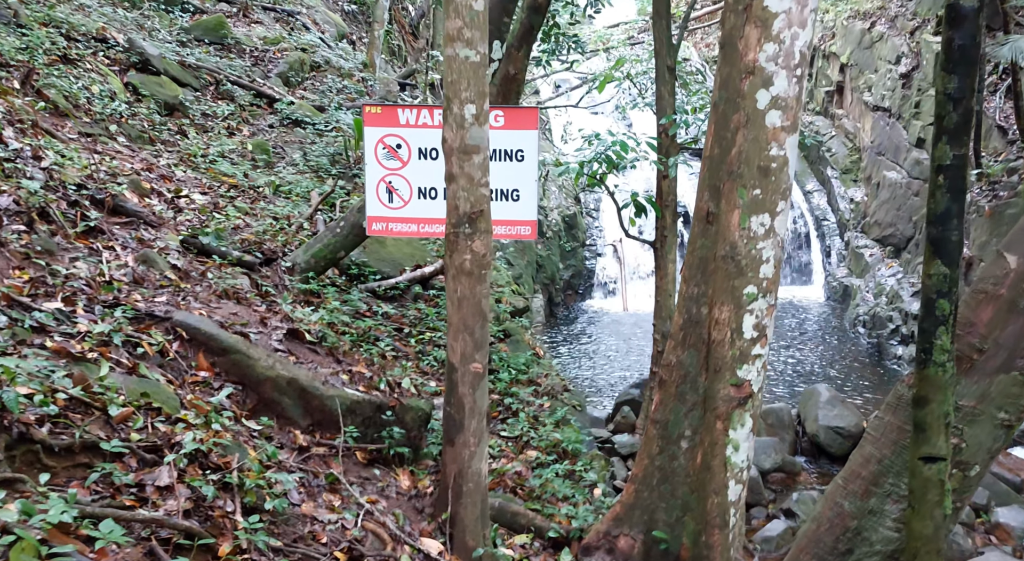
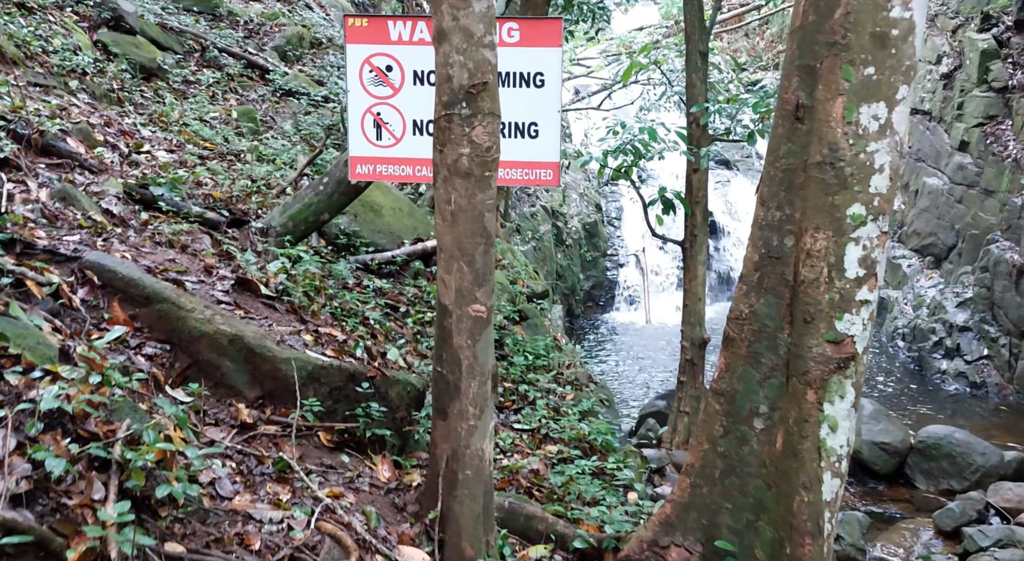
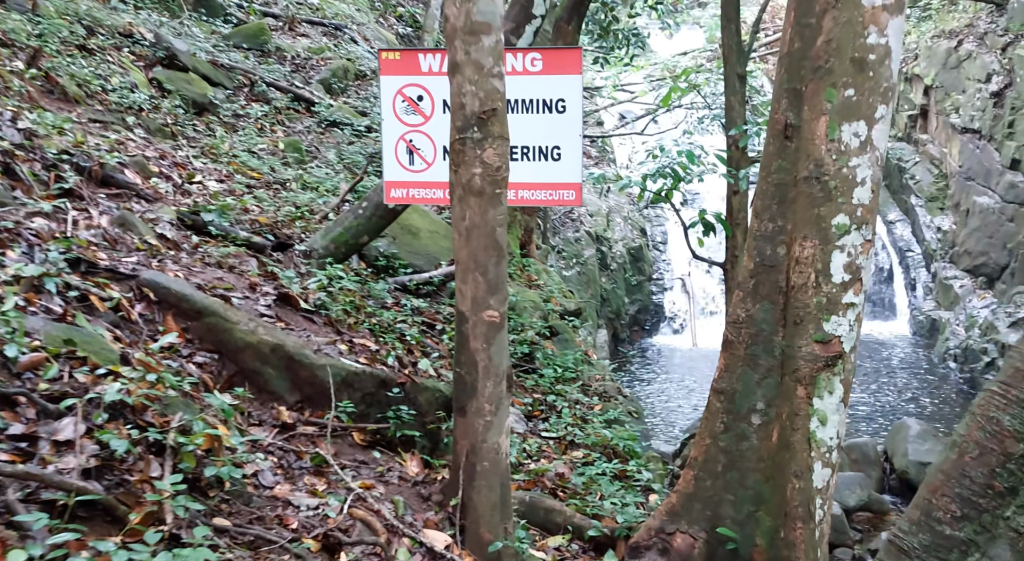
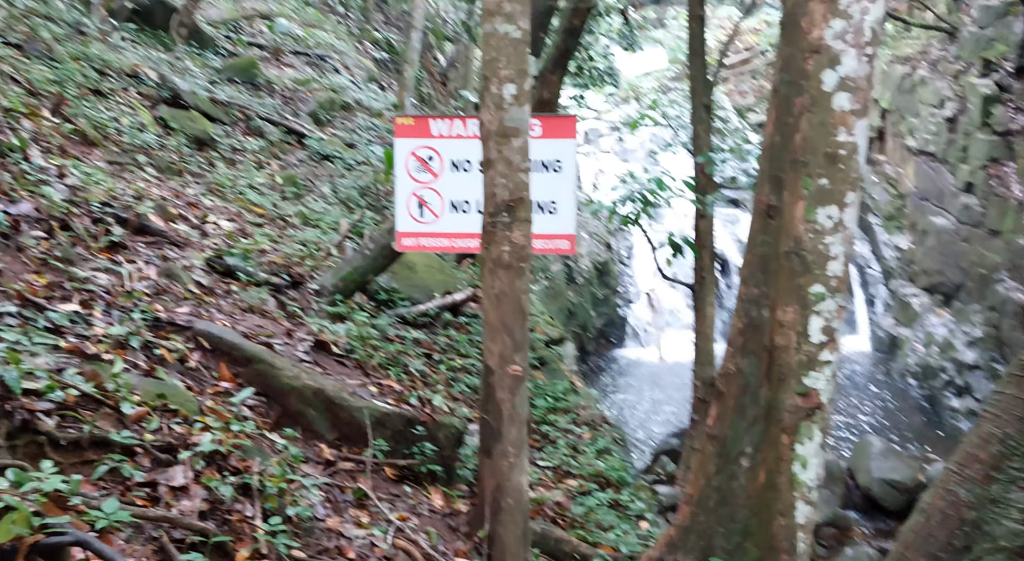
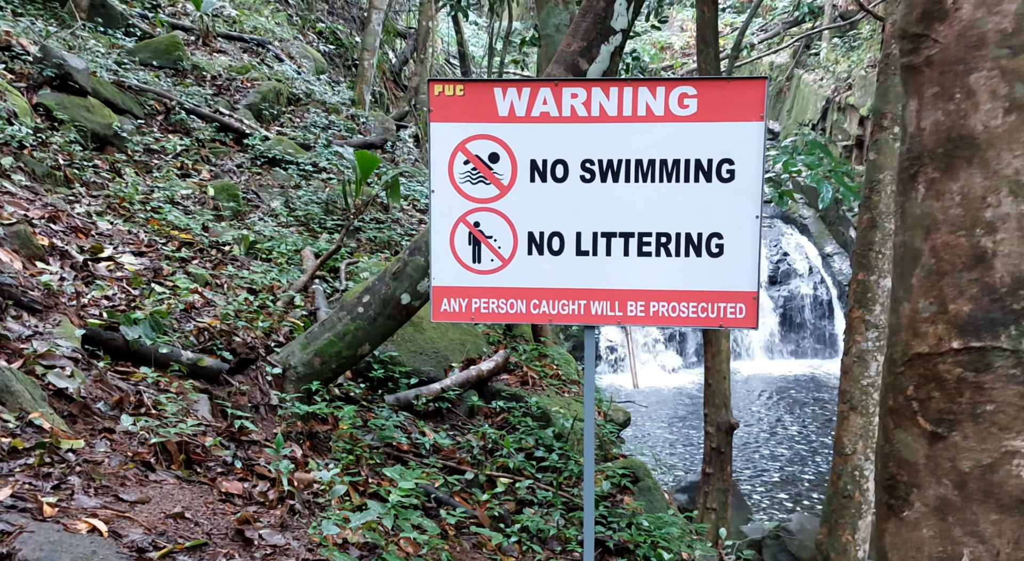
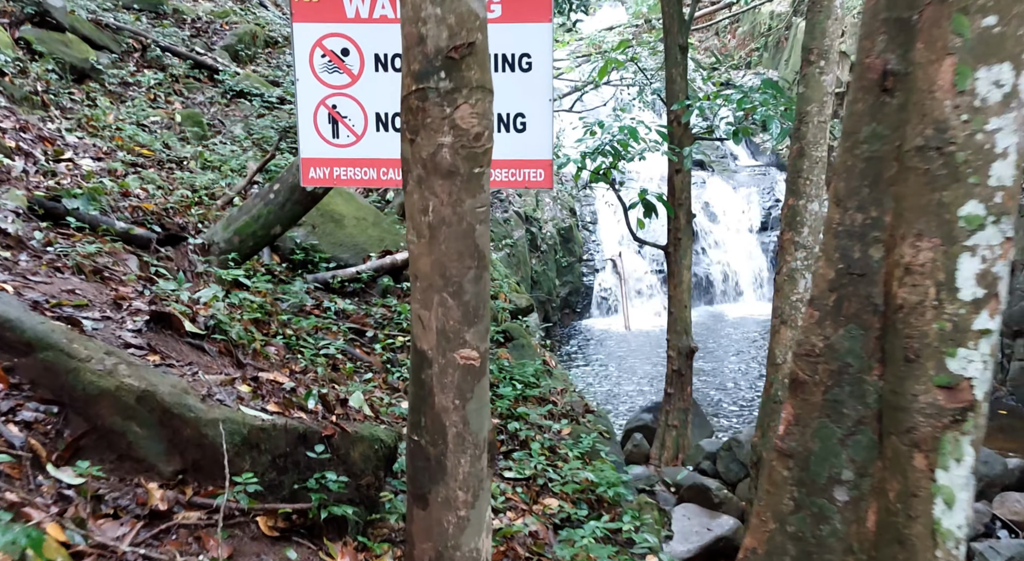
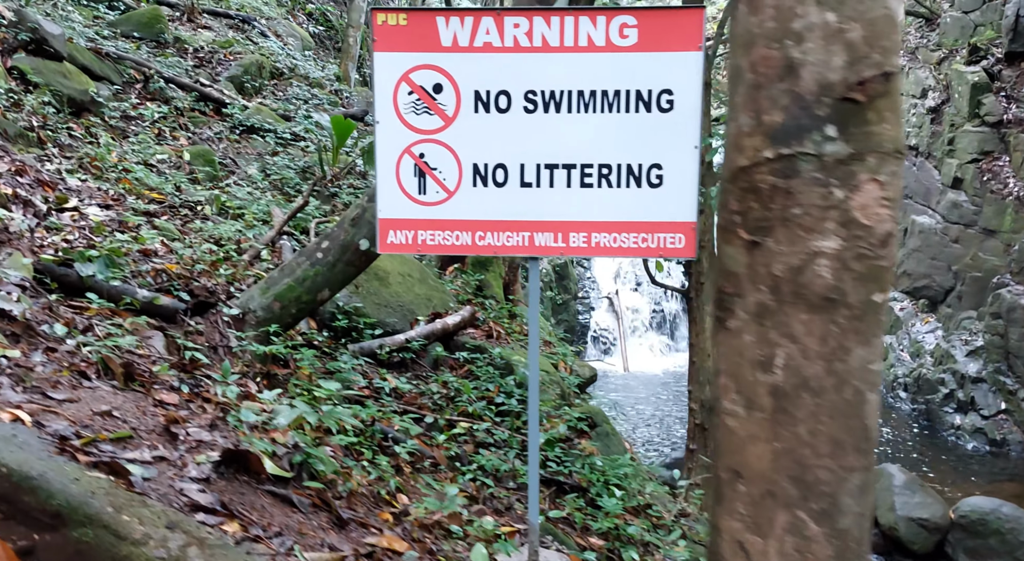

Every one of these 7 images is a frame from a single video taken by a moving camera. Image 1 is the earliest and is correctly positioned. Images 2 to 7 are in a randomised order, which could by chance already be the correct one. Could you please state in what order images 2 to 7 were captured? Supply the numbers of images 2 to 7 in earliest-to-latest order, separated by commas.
4, 3, 2, 6, 7, 5
